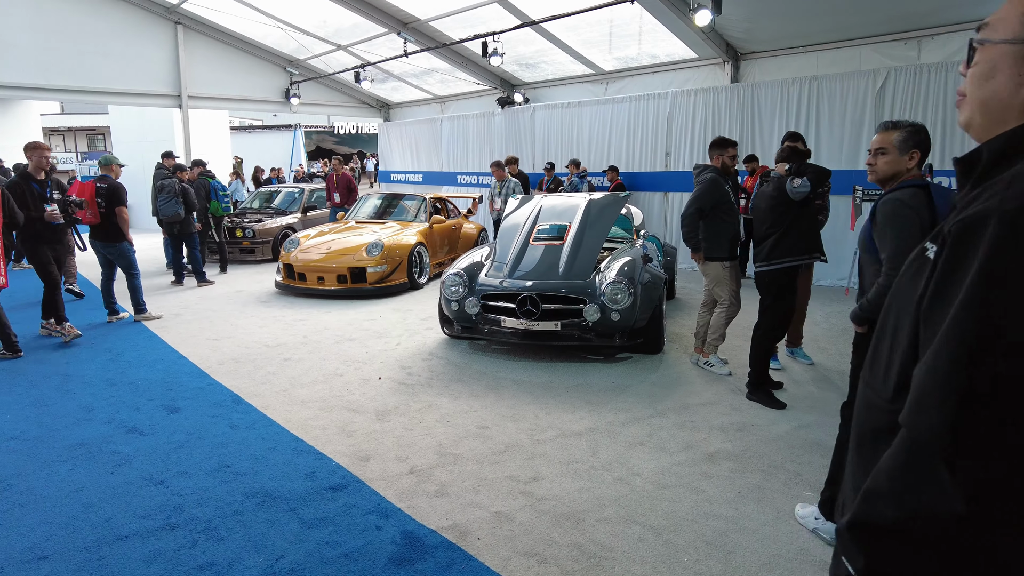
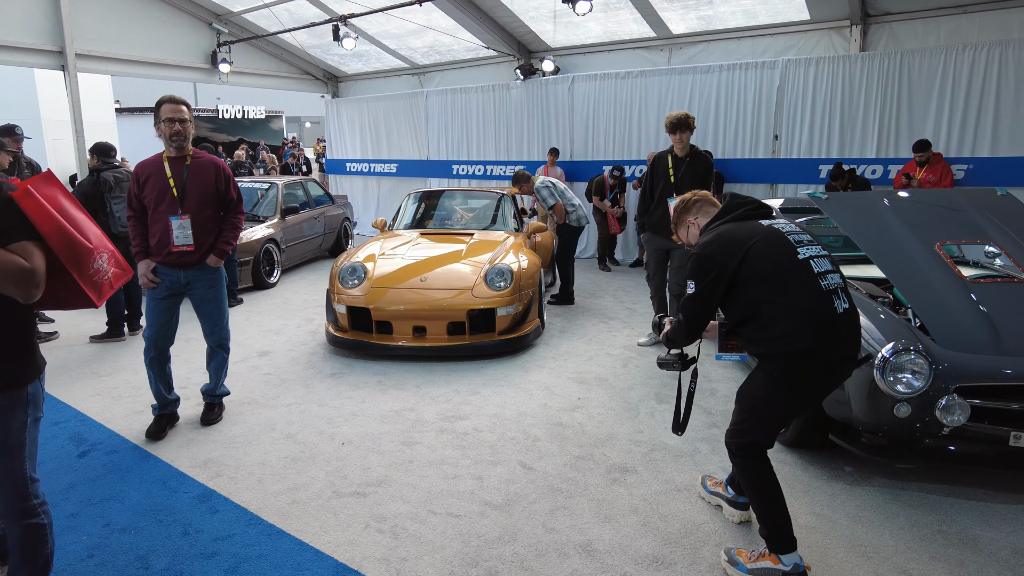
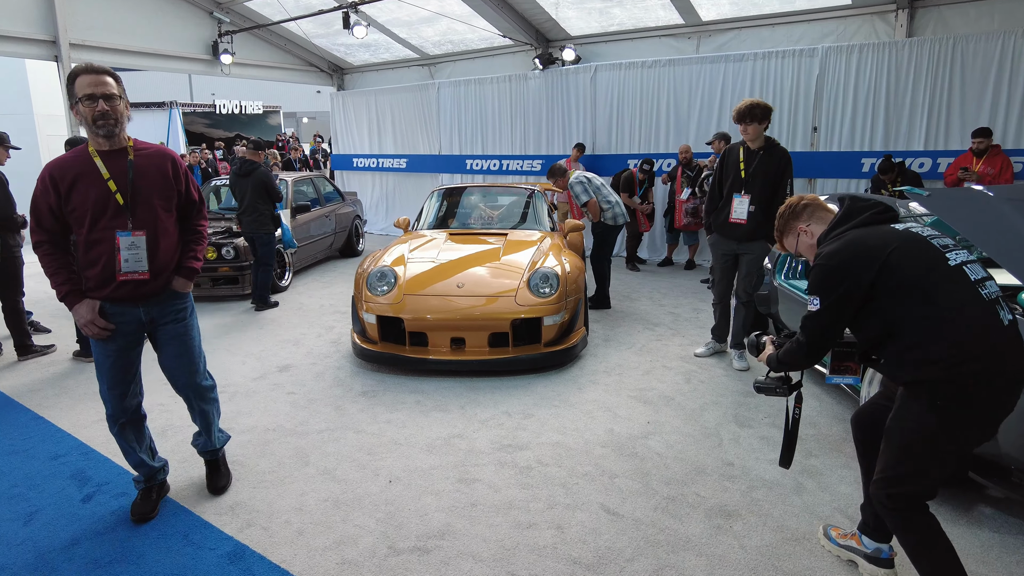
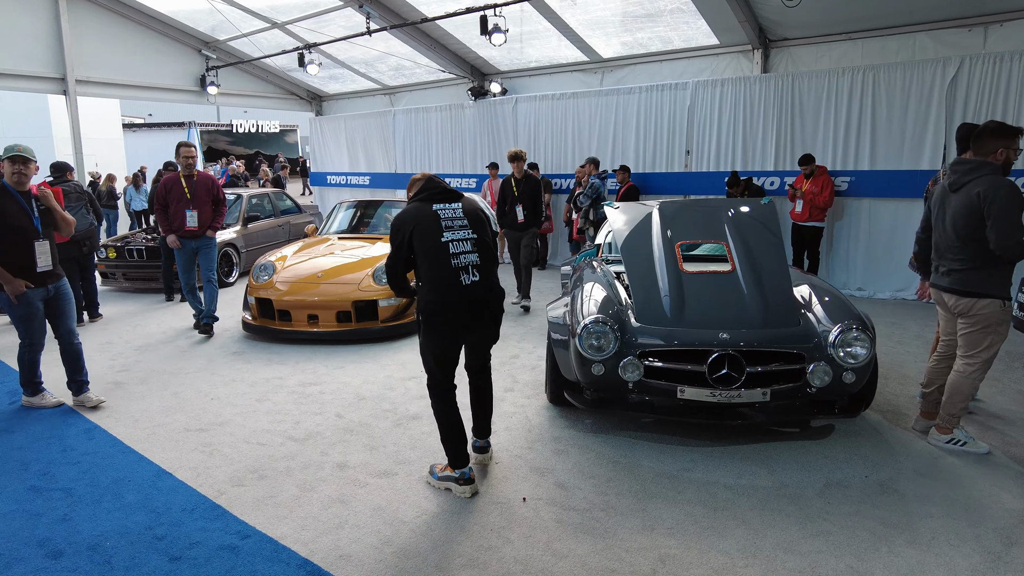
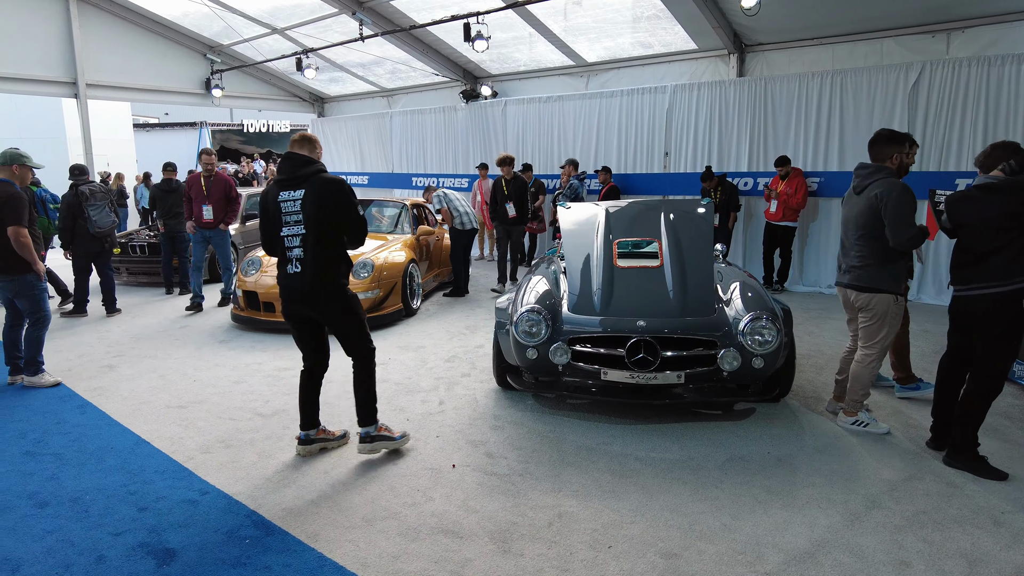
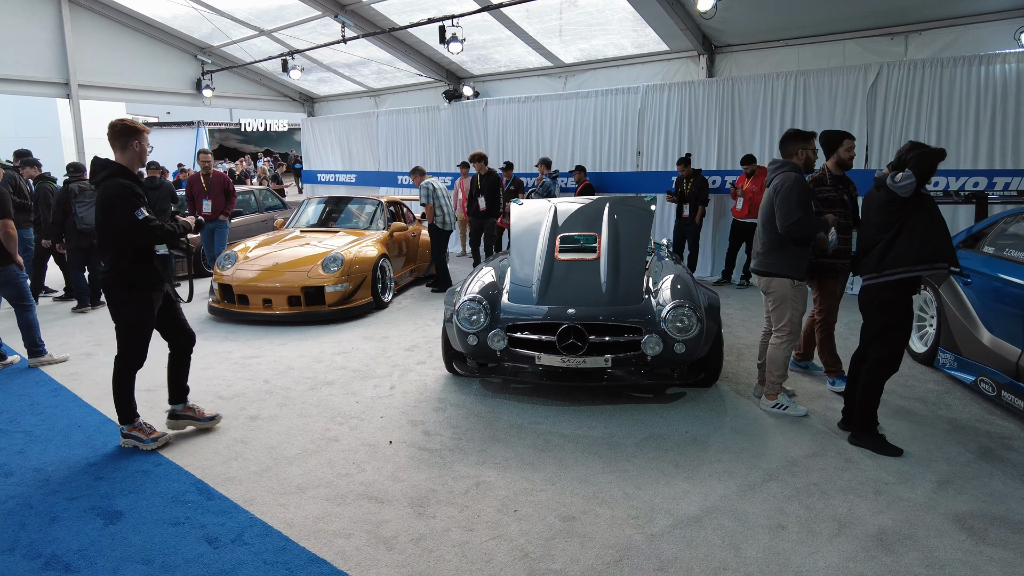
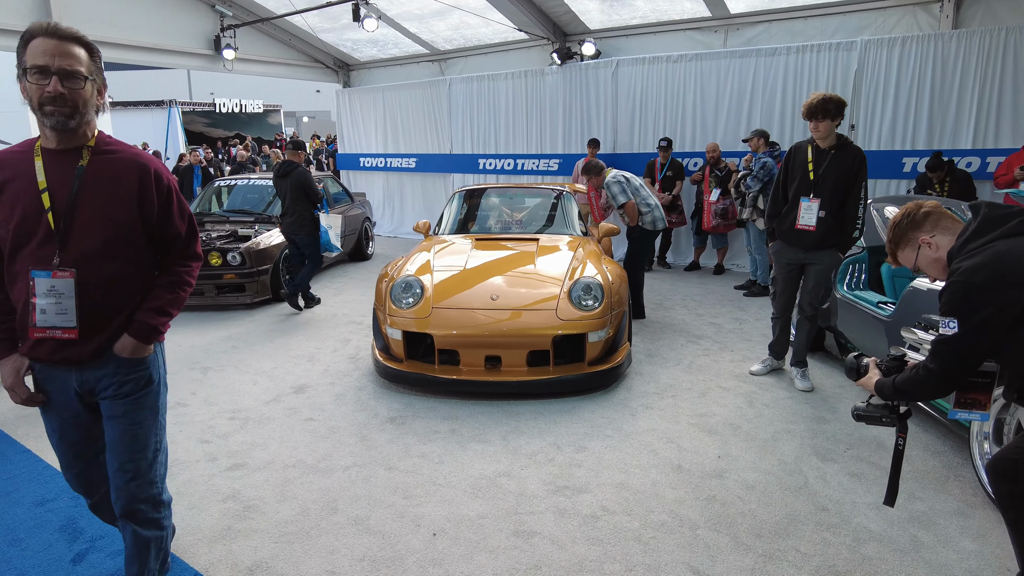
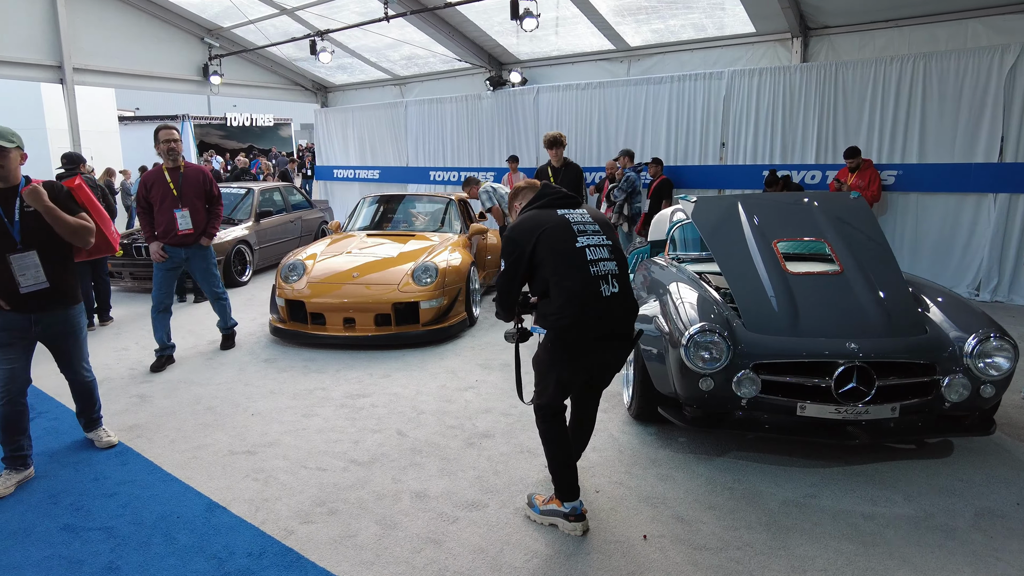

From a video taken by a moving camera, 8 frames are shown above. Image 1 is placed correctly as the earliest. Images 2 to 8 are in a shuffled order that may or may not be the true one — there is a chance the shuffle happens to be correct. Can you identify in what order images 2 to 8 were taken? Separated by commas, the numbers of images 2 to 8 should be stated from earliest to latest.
6, 5, 4, 8, 2, 3, 7
